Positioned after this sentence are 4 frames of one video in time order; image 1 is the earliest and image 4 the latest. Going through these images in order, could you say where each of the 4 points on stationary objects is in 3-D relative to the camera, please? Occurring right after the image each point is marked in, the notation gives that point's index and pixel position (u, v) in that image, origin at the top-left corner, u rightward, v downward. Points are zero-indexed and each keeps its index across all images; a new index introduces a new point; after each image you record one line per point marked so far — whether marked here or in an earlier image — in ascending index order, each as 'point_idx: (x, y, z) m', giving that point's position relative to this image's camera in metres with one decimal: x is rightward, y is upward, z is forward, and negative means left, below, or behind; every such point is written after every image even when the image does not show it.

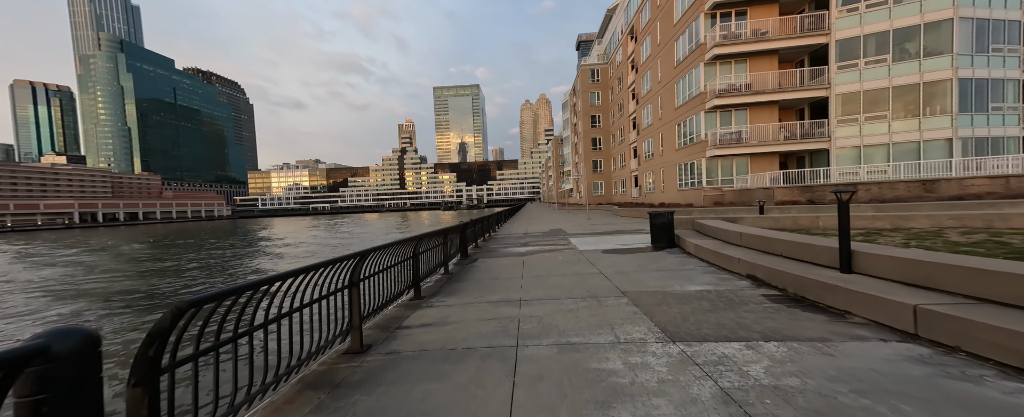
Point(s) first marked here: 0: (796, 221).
0: (+8.1, -0.4, +8.6) m
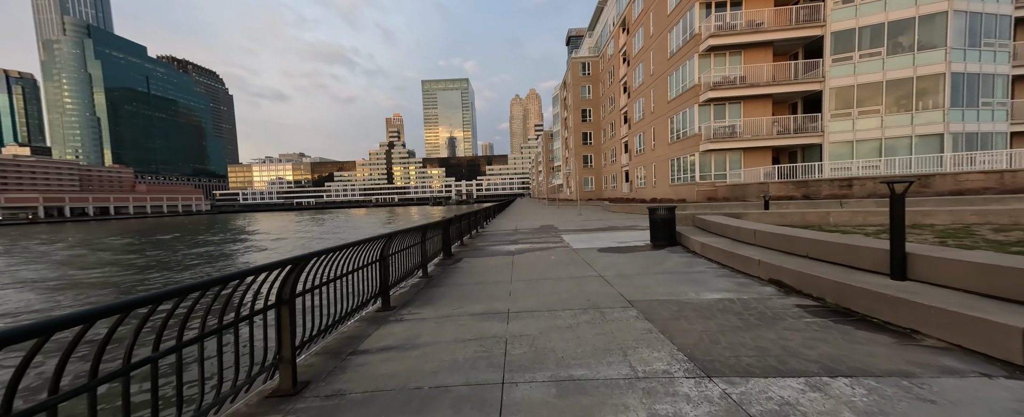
0: (+7.8, -0.2, +8.0) m
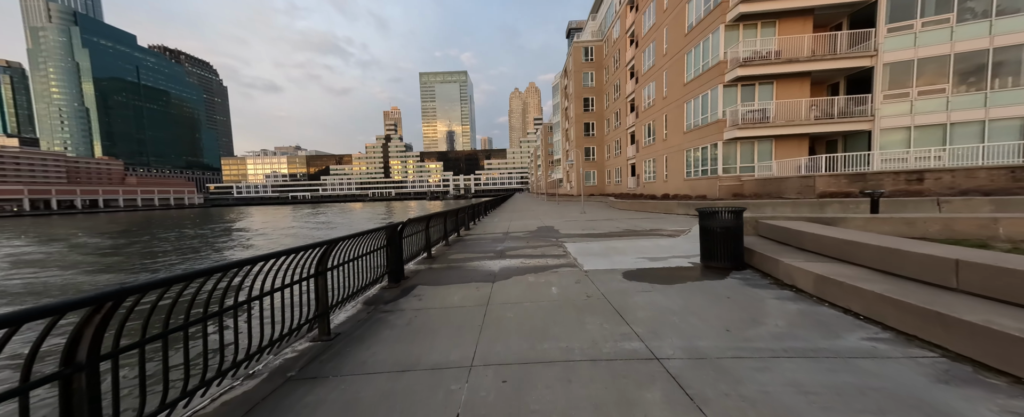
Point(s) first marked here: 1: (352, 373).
0: (+7.4, -0.3, +5.2) m
1: (-1.4, -1.5, +2.7) m
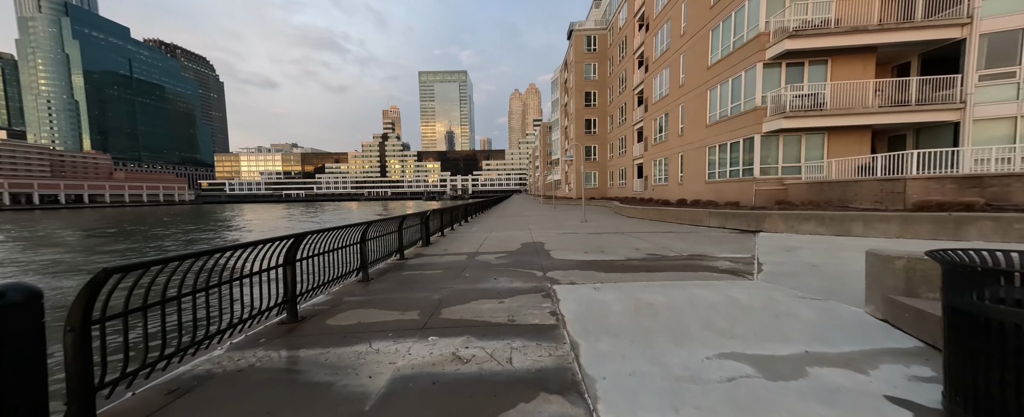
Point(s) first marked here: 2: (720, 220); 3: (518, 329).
0: (+6.7, -0.6, +1.5) m
1: (-2.2, -1.7, -1.0) m
2: (+8.0, -0.4, +11.6) m
3: (+0.1, -1.4, +3.5) m
